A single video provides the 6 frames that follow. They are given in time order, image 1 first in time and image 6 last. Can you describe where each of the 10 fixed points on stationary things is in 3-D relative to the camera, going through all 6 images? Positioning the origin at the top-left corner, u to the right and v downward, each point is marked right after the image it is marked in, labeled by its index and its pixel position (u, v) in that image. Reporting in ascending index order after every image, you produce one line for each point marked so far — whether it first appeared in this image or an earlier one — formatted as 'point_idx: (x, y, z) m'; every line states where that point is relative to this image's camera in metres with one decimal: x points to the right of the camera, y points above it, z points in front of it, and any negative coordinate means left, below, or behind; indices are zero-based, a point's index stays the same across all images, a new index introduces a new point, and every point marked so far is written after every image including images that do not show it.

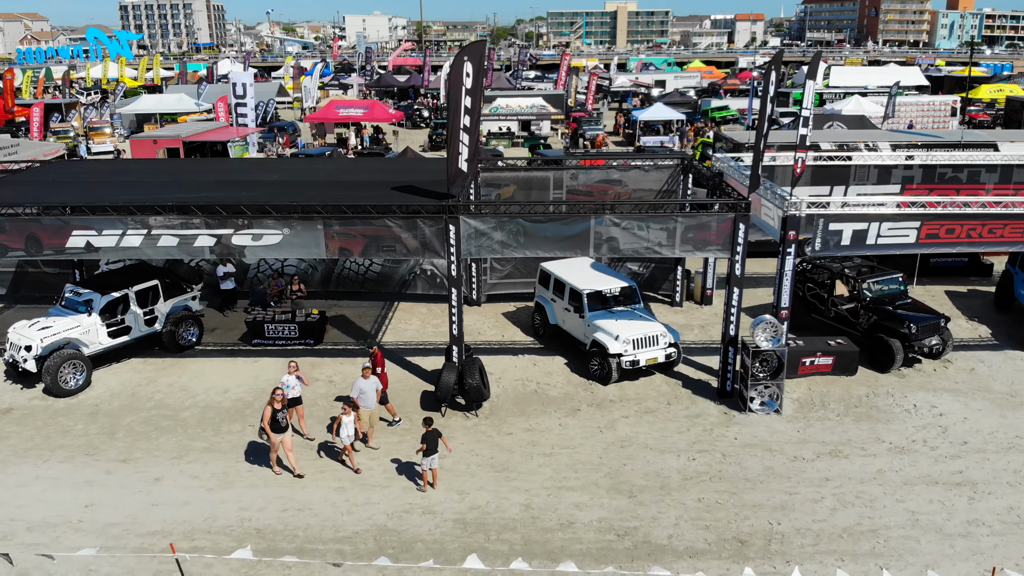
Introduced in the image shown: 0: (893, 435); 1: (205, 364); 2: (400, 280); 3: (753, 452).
0: (+5.4, -2.1, +12.1) m
1: (-5.4, -1.3, +14.9) m
2: (-2.4, +0.2, +17.5) m
3: (+3.3, -2.2, +11.7) m
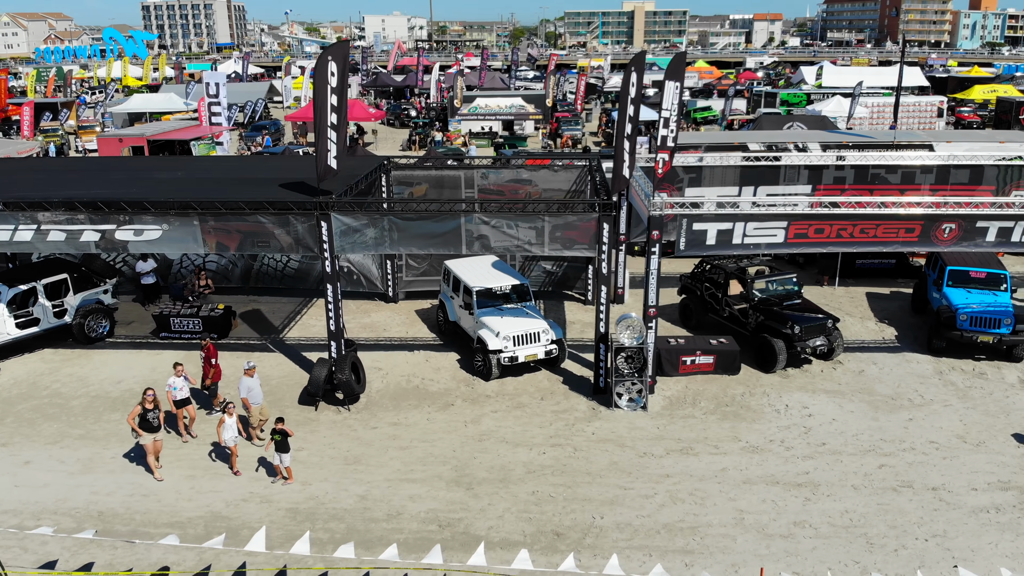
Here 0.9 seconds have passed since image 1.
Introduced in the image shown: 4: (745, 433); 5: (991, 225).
0: (+3.4, -2.1, +12.1) m
1: (-7.2, -1.2, +15.3) m
2: (-4.1, +0.2, +17.8) m
3: (+1.3, -2.2, +11.8) m
4: (+3.3, -2.1, +12.2) m
5: (+7.1, +1.0, +12.6) m
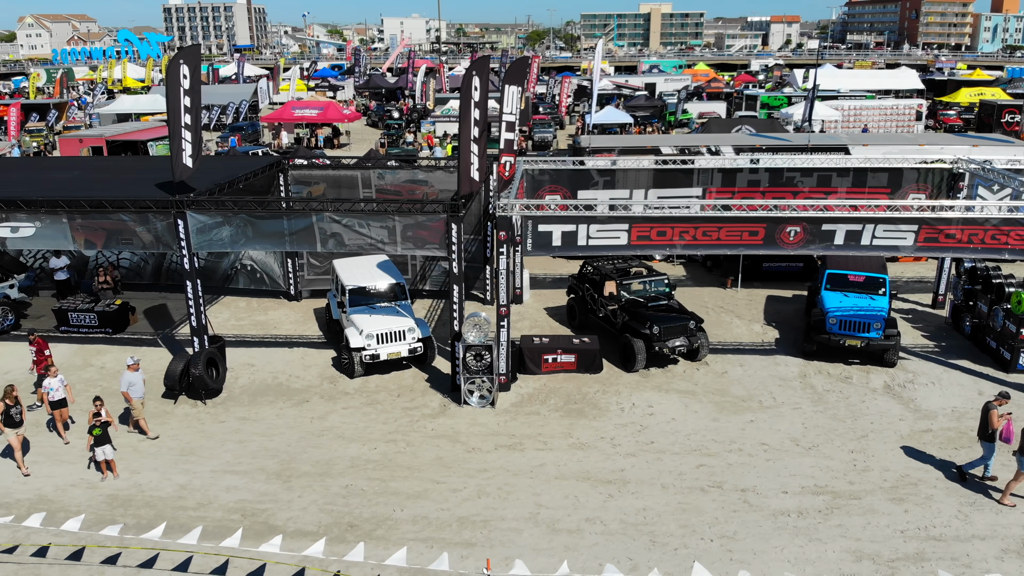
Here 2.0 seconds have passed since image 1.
0: (+1.1, -2.1, +12.2) m
1: (-9.4, -1.1, +15.8) m
2: (-6.2, +0.3, +18.3) m
3: (-1.1, -2.2, +12.0) m
4: (+1.0, -2.1, +12.3) m
5: (+4.8, +0.9, +12.6) m
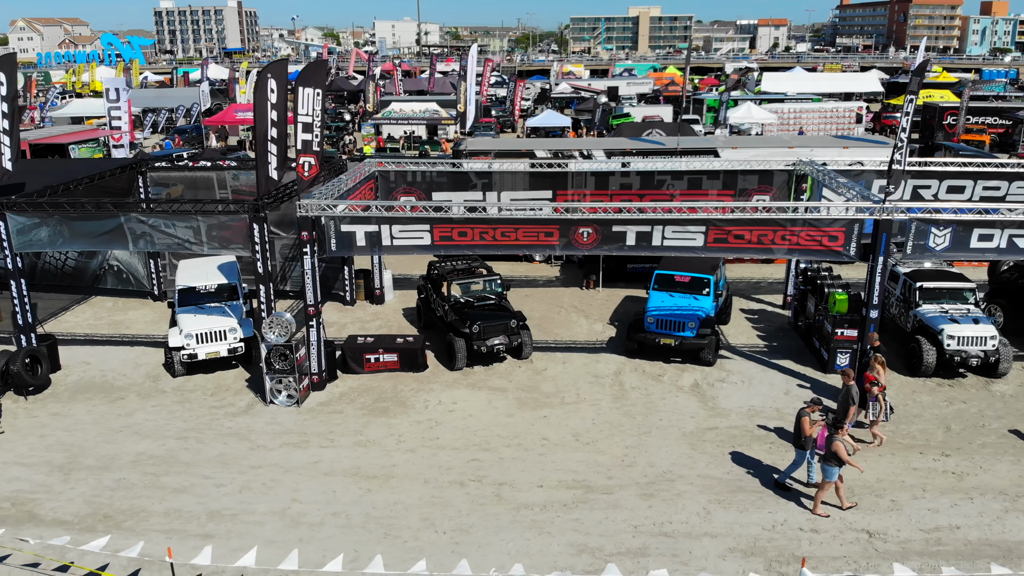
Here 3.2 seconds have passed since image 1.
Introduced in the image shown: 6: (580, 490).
0: (-2.0, -2.1, +12.5) m
1: (-12.5, -1.1, +16.3) m
2: (-9.2, +0.3, +18.6) m
3: (-4.1, -2.2, +12.3) m
4: (-2.1, -2.1, +12.6) m
5: (+1.8, +0.9, +12.8) m
6: (+0.9, -2.6, +10.9) m
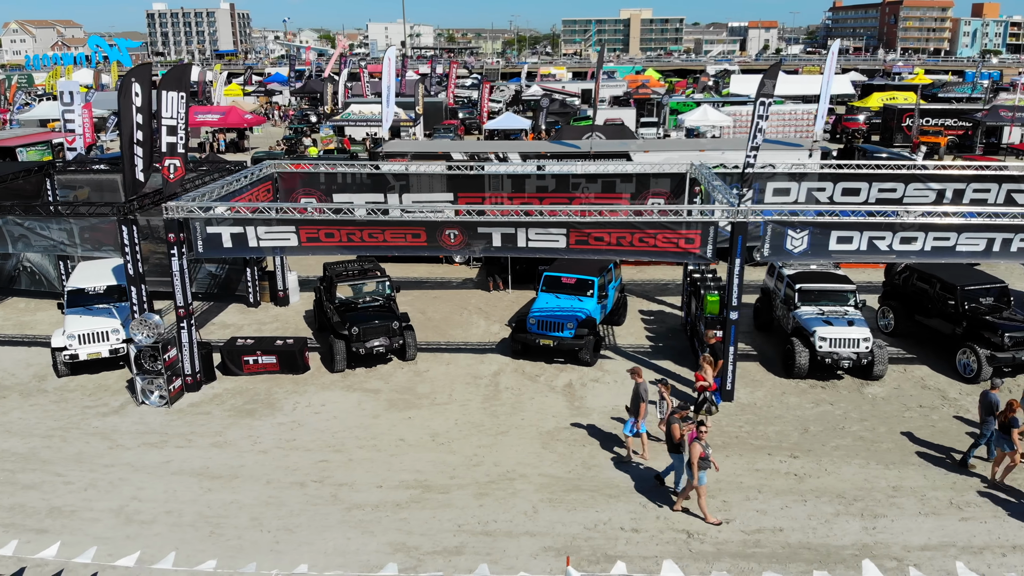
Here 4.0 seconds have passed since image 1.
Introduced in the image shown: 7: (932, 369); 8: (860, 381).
0: (-4.1, -2.1, +12.6) m
1: (-14.5, -1.1, +16.5) m
2: (-11.2, +0.3, +18.9) m
3: (-6.2, -2.2, +12.5) m
4: (-4.2, -2.1, +12.7) m
5: (-0.3, +0.9, +13.0) m
6: (-1.2, -2.6, +11.0) m
7: (+7.2, -1.4, +14.5) m
8: (+5.7, -1.5, +14.0) m
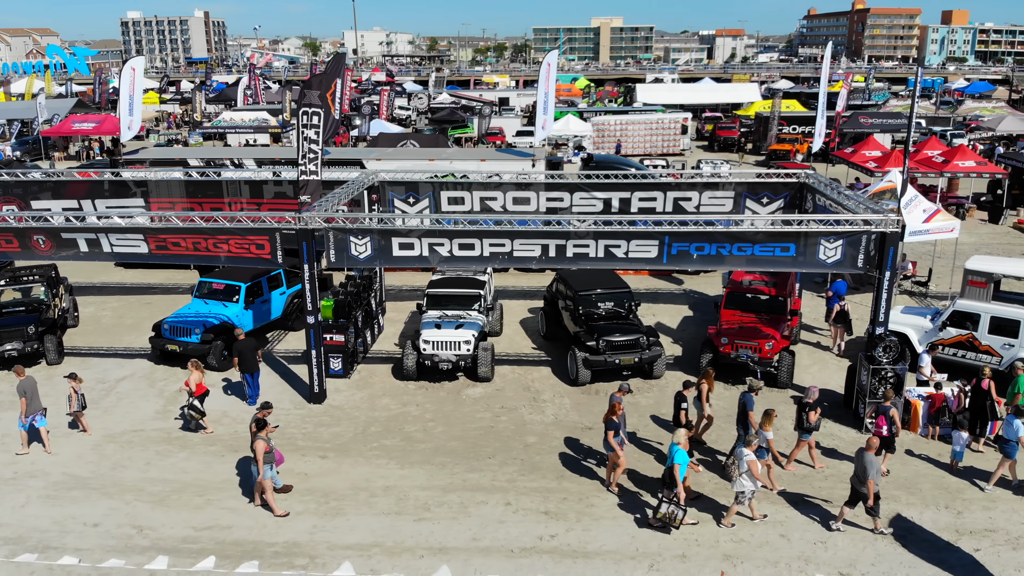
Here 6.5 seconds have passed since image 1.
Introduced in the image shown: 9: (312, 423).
0: (-10.6, -2.2, +13.2) m
1: (-20.9, -1.2, +17.3) m
2: (-17.6, +0.2, +19.6) m
3: (-12.7, -2.3, +13.0) m
4: (-10.7, -2.1, +13.3) m
5: (-6.8, +0.8, +13.4) m
6: (-7.8, -2.7, +11.4) m
7: (+0.7, -1.5, +14.8) m
8: (-0.7, -1.6, +14.3) m
9: (-3.0, -2.1, +13.0) m
